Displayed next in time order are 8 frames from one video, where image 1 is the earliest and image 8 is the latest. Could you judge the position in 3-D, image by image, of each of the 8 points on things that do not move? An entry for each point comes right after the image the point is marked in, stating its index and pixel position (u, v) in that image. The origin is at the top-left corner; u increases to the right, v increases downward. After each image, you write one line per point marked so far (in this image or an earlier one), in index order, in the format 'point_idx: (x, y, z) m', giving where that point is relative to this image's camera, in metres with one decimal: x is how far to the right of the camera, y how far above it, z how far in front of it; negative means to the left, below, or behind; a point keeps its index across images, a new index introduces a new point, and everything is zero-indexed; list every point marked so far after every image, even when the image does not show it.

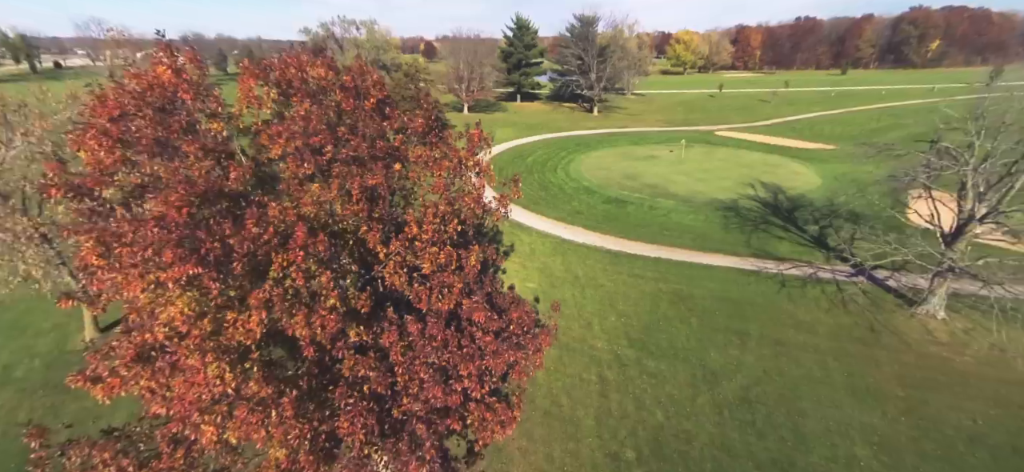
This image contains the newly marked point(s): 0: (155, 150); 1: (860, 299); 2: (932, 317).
0: (-6.1, +1.5, +7.7) m
1: (+14.8, -2.7, +19.1) m
2: (+16.5, -3.1, +17.7) m
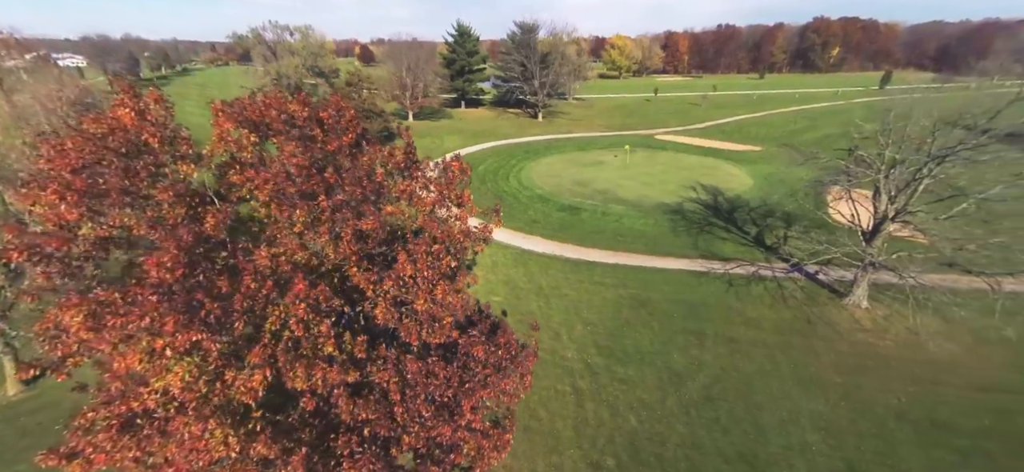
0: (-6.2, +0.6, +7.2) m
1: (+13.4, -2.7, +21.0) m
2: (+15.3, -3.1, +19.9) m
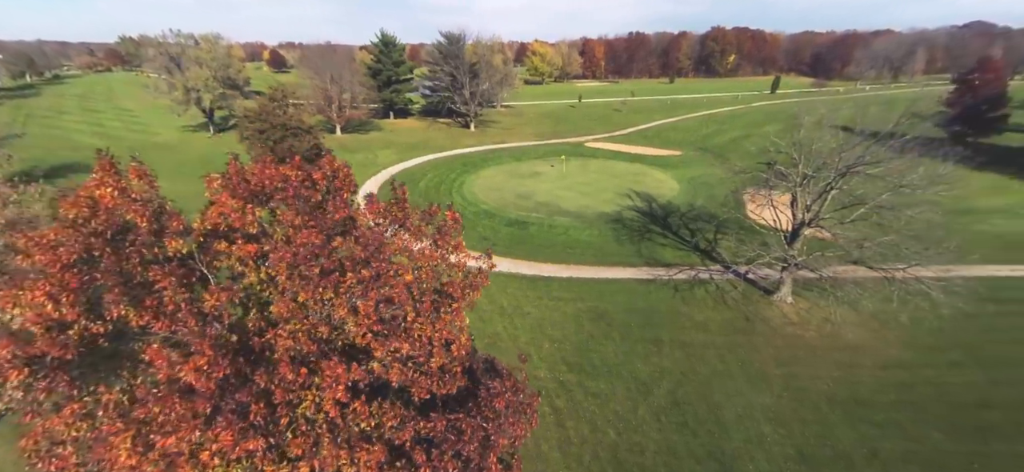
0: (-5.8, -0.9, +6.7) m
1: (+11.5, -3.0, +23.4) m
2: (+13.6, -3.3, +22.5) m
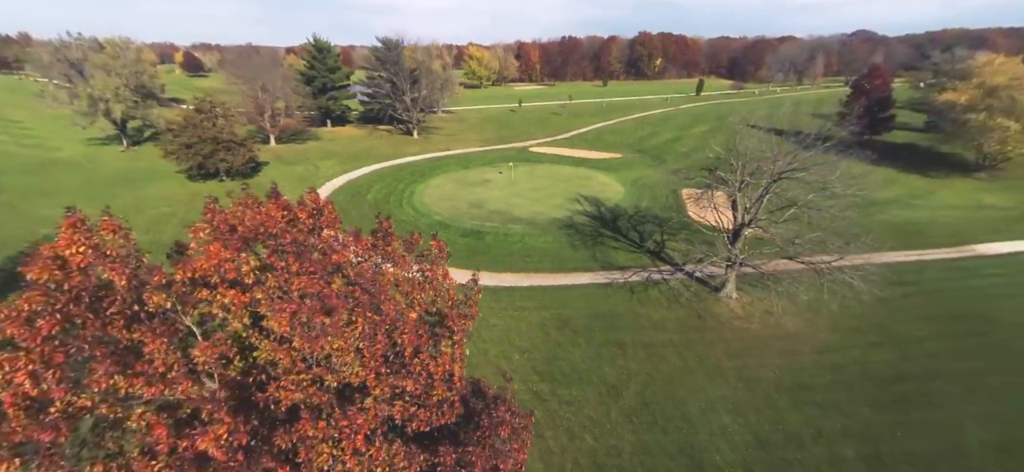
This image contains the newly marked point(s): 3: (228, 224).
0: (-5.5, -1.7, +6.2) m
1: (+9.6, -3.2, +25.0) m
2: (+11.8, -3.3, +24.4) m
3: (-5.0, +0.2, +8.0) m
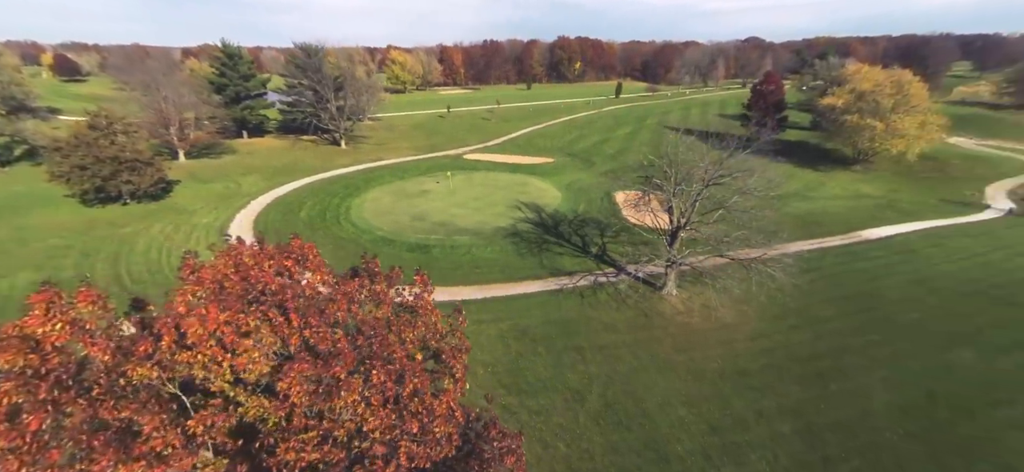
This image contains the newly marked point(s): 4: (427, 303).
0: (-5.0, -2.7, +5.7) m
1: (+7.0, -3.4, +26.6) m
2: (+9.3, -3.4, +26.4) m
3: (-4.9, -0.8, +7.5) m
4: (-2.0, -1.5, +10.2) m
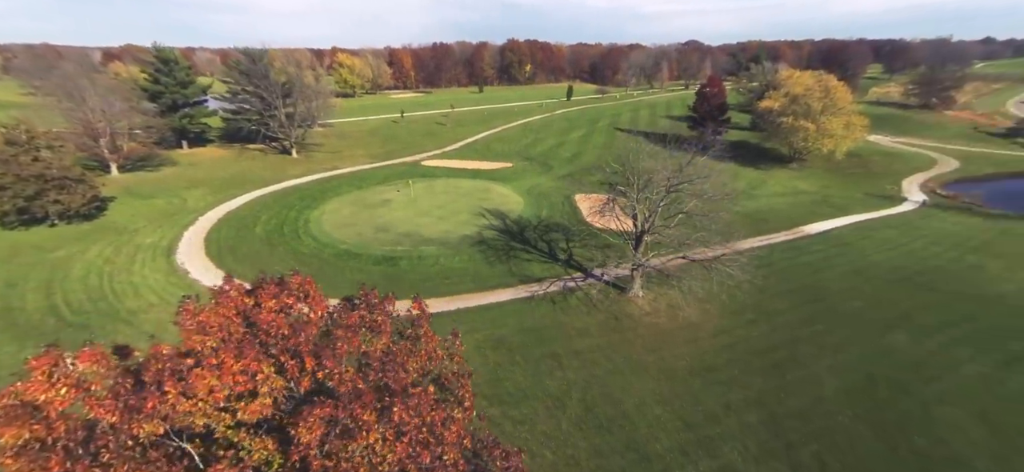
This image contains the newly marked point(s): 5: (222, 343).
0: (-4.6, -3.5, +5.5) m
1: (+5.4, -3.7, +27.5) m
2: (+7.6, -3.7, +27.5) m
3: (-4.7, -1.5, +7.3) m
4: (-2.0, -2.1, +10.3) m
5: (-4.7, -1.7, +7.1) m
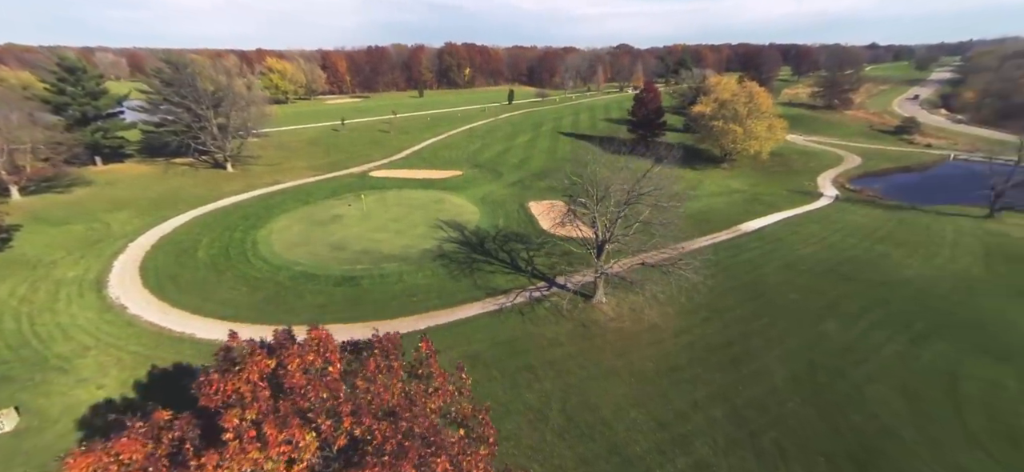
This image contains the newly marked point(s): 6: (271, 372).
0: (-3.6, -4.5, +5.3) m
1: (+3.4, -4.4, +28.4) m
2: (+5.7, -4.2, +28.7) m
3: (-4.1, -2.6, +7.1) m
4: (-1.8, -3.1, +10.4) m
5: (-4.0, -2.7, +6.9) m
6: (-4.2, -2.4, +8.0) m
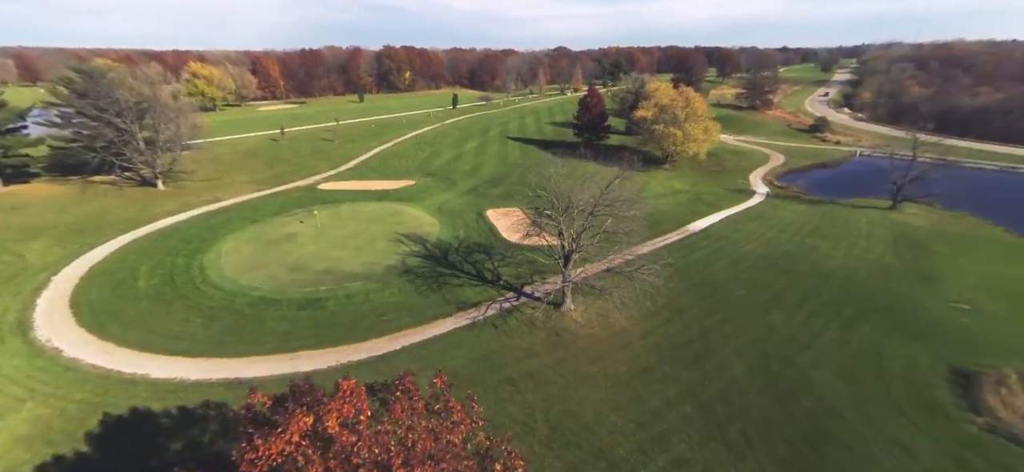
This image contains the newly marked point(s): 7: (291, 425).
0: (-2.5, -5.5, +5.4) m
1: (+1.6, -5.1, +29.1) m
2: (+3.8, -4.8, +29.7) m
3: (-3.3, -3.6, +7.1) m
4: (-1.4, -4.0, +10.7) m
5: (-3.2, -3.7, +6.9) m
6: (-3.6, -3.4, +7.9) m
7: (-3.8, -3.2, +7.5) m
